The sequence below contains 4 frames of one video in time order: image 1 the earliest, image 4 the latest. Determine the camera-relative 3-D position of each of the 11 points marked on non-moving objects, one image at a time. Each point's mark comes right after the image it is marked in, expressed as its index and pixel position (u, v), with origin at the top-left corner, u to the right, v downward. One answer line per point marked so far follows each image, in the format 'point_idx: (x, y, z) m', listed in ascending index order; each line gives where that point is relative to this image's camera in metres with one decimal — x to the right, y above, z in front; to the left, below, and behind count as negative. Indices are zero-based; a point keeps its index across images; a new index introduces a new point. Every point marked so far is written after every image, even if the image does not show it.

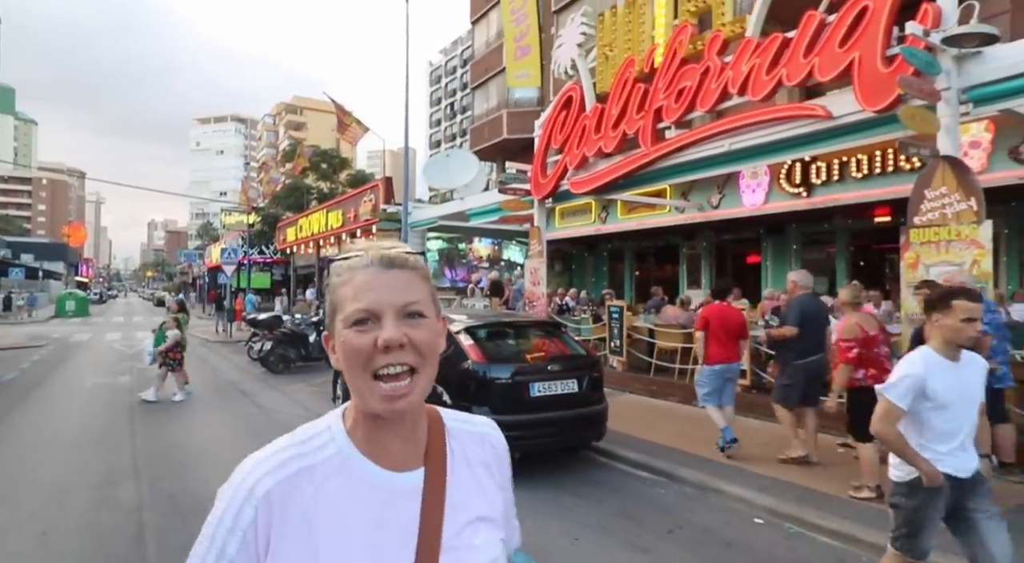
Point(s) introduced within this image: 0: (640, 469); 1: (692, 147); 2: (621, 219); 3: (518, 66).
0: (+1.5, -2.2, +6.9) m
1: (+3.0, +2.2, +9.8) m
2: (+3.5, +2.0, +19.3) m
3: (+0.2, +5.4, +15.2) m
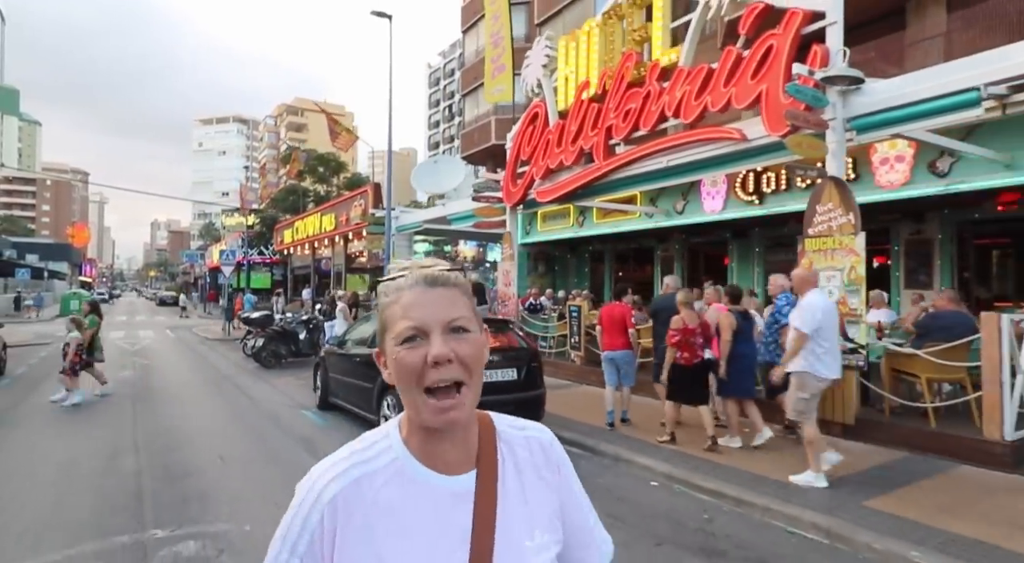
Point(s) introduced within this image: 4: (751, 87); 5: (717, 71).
0: (+0.8, -2.2, +8.0) m
1: (+2.3, +2.2, +10.9) m
2: (+2.8, +2.0, +20.4) m
3: (-0.5, +5.4, +16.3) m
4: (+3.4, +2.8, +8.7) m
5: (+3.1, +3.2, +9.2) m
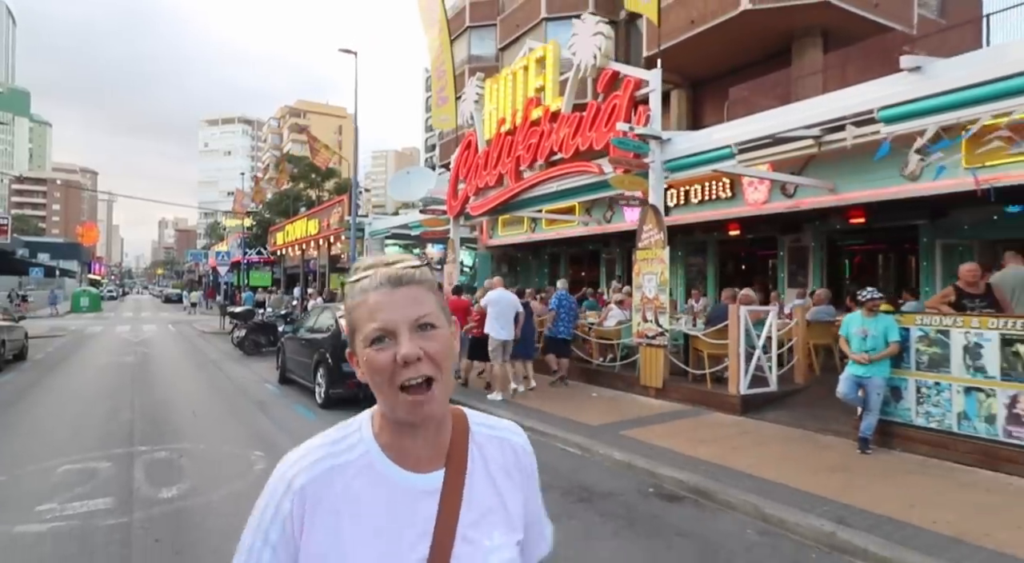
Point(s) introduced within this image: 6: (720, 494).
0: (-1.0, -2.2, +10.6) m
1: (+0.6, +2.2, +13.5) m
2: (+1.2, +2.0, +23.0) m
3: (-2.2, +5.4, +18.9) m
4: (+1.7, +2.8, +11.3) m
5: (+1.4, +3.2, +11.8) m
6: (+2.0, -2.0, +5.8) m
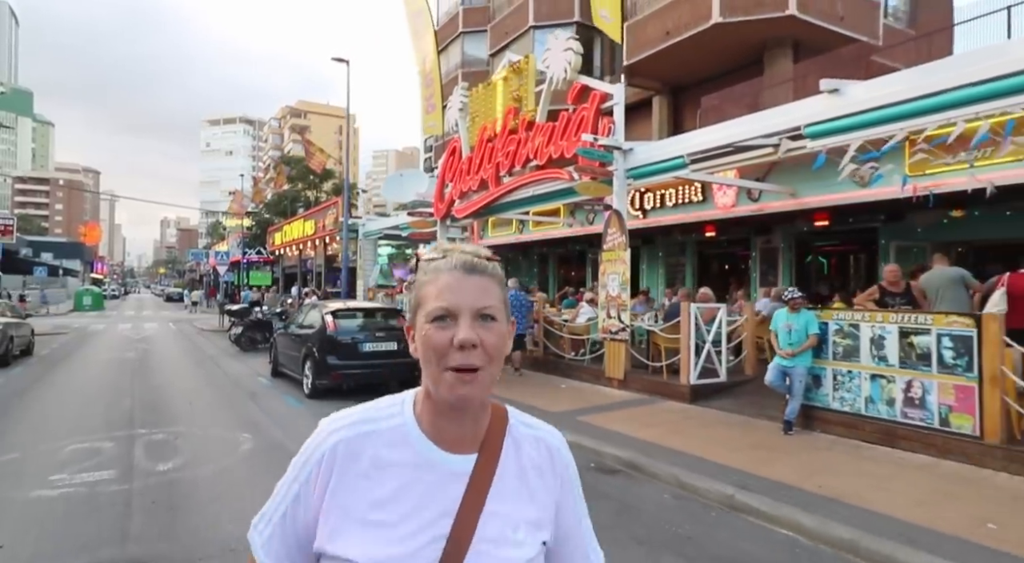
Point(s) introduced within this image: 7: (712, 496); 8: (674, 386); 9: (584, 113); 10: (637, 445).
0: (-1.5, -2.2, +11.4) m
1: (+0.1, +2.2, +14.3) m
2: (+0.8, +2.0, +23.8) m
3: (-2.6, +5.4, +19.7) m
4: (+1.2, +2.8, +12.0) m
5: (+0.9, +3.2, +12.6) m
6: (+1.5, -2.0, +6.6) m
7: (+1.9, -2.1, +5.8) m
8: (+2.6, -1.7, +9.9) m
9: (+1.4, +3.3, +11.8) m
10: (+1.5, -2.0, +7.5) m
